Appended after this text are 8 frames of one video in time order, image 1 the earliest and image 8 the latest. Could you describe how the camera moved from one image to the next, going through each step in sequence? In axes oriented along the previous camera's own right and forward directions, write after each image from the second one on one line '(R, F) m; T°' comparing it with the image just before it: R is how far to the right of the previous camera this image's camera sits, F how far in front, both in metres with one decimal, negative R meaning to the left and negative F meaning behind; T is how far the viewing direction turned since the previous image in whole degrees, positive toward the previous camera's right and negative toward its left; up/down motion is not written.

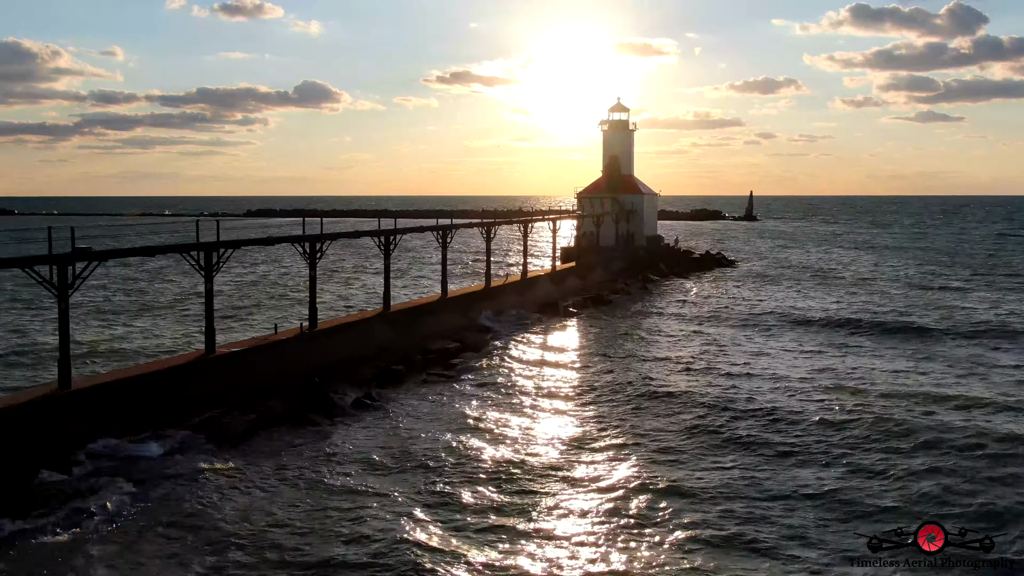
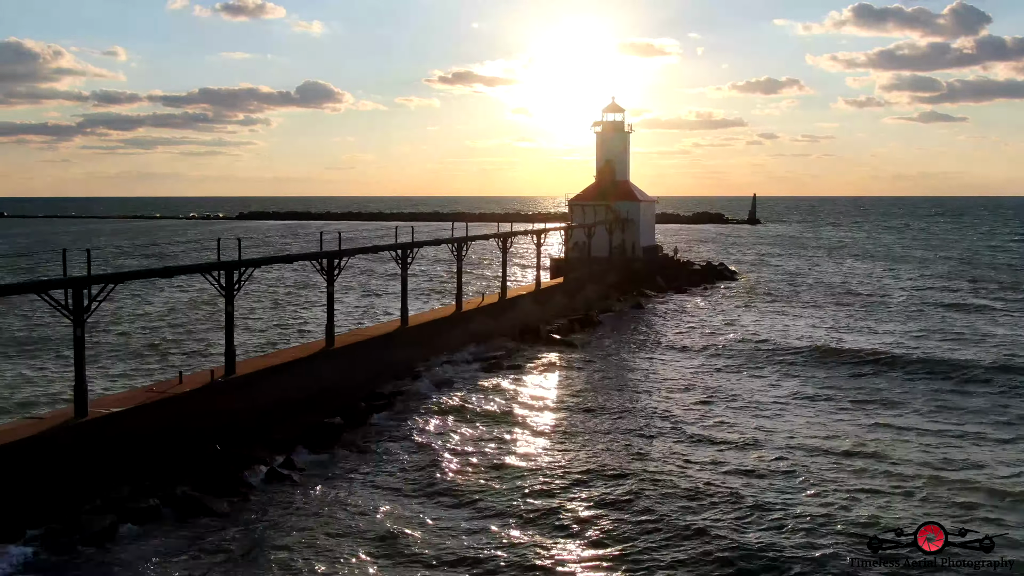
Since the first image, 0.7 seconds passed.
(+0.6, +3.6) m; 0°
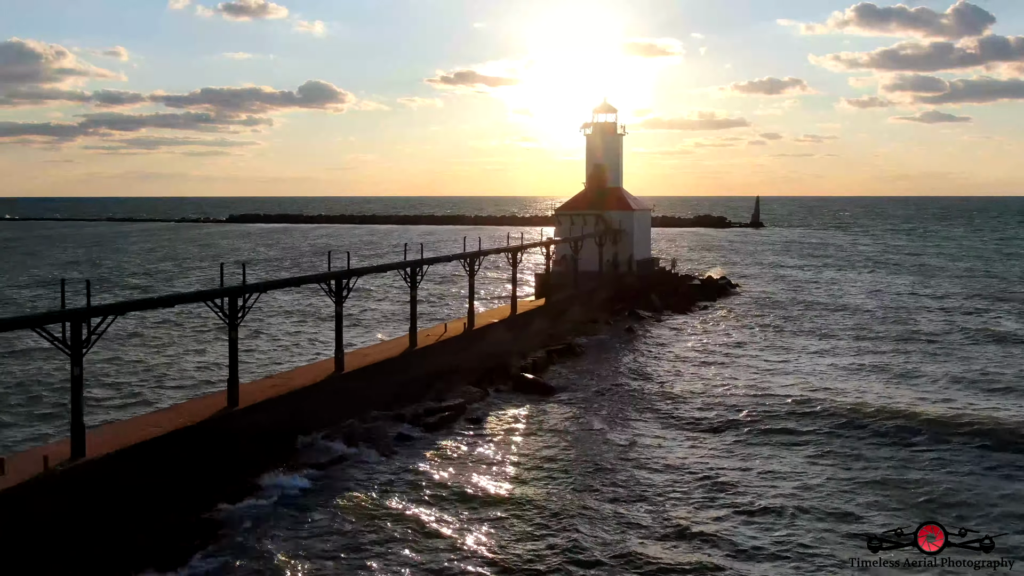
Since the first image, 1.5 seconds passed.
(+0.7, +4.1) m; 0°
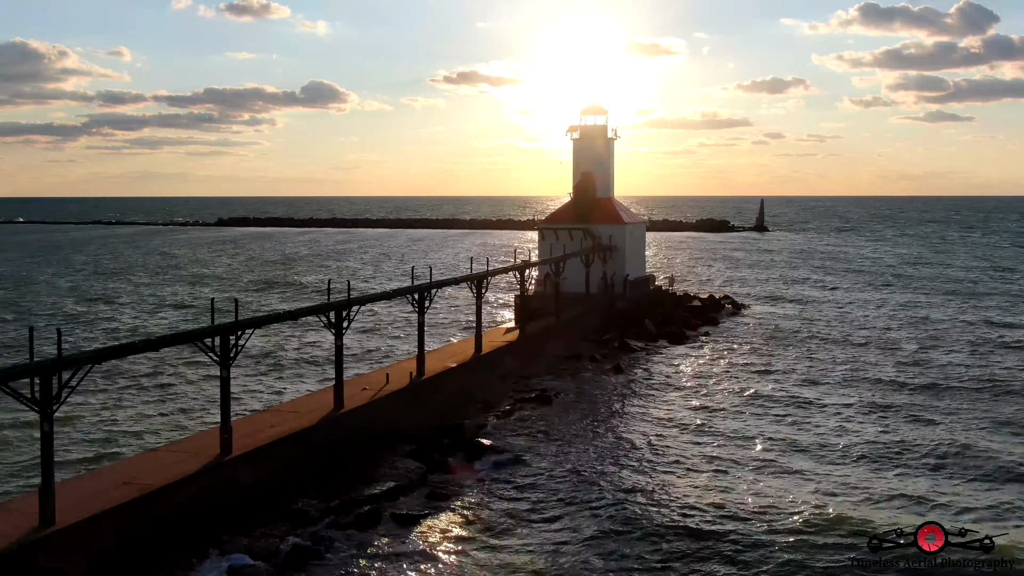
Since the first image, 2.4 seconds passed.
(+0.8, +4.5) m; 0°
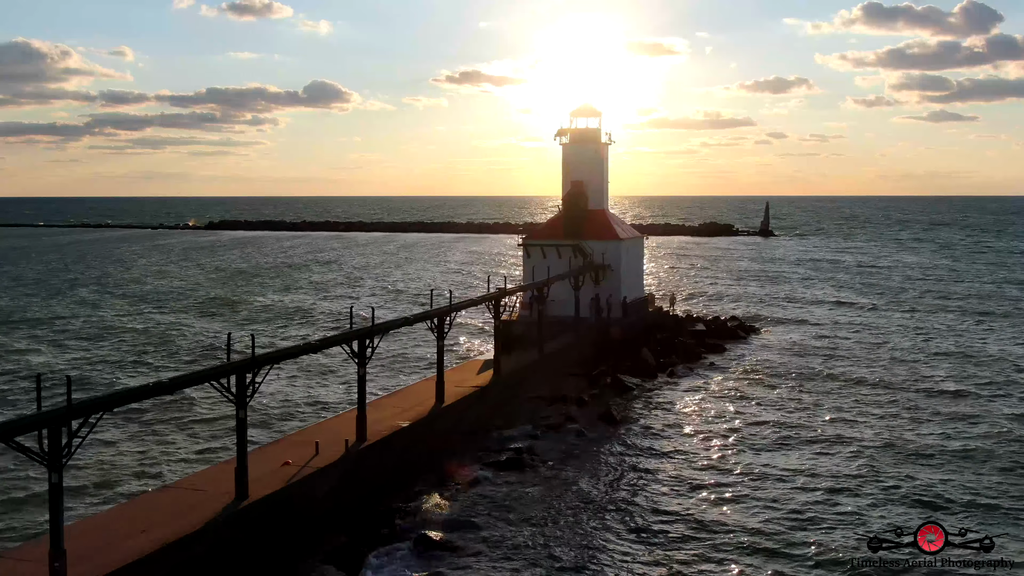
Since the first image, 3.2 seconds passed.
(+0.6, +4.0) m; 0°
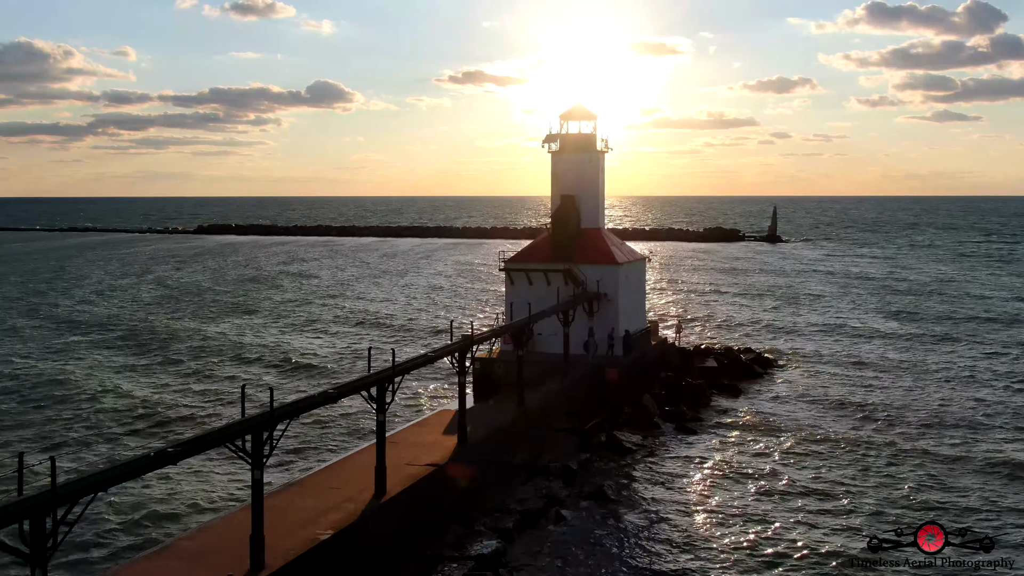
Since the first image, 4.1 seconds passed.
(+0.6, +4.7) m; 0°
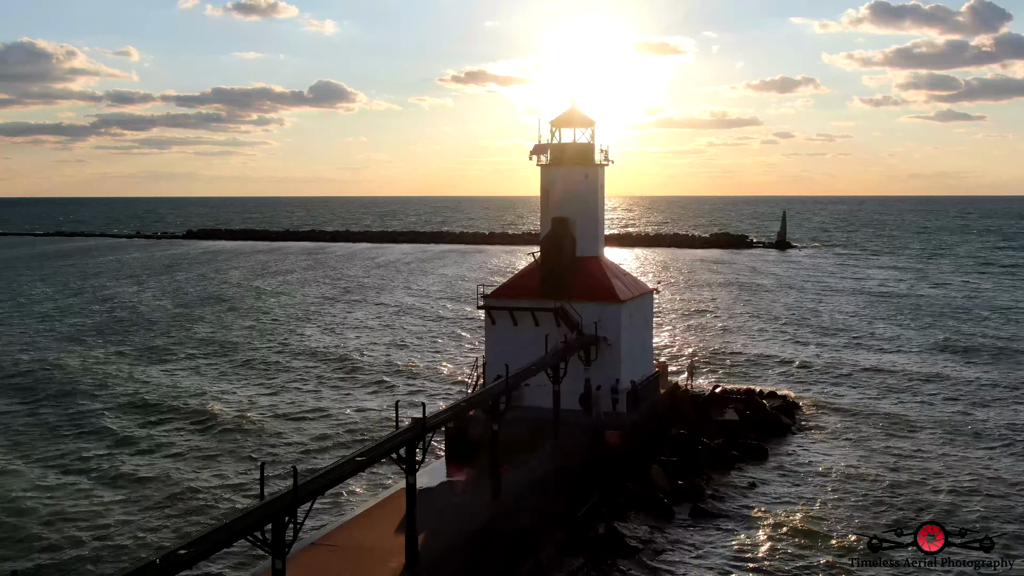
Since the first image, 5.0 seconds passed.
(+0.5, +4.8) m; 0°
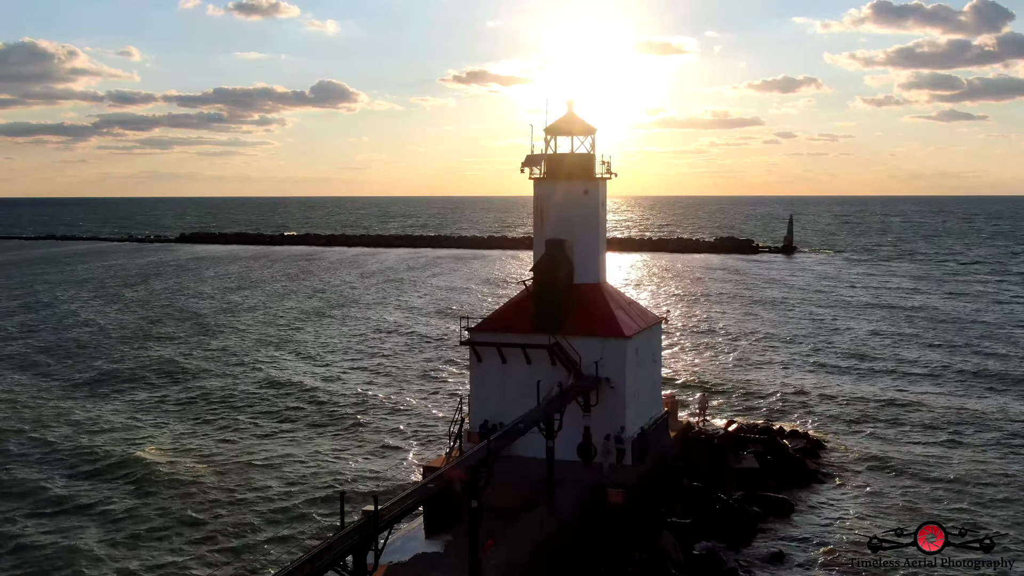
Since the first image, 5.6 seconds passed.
(+0.2, +3.0) m; 0°
